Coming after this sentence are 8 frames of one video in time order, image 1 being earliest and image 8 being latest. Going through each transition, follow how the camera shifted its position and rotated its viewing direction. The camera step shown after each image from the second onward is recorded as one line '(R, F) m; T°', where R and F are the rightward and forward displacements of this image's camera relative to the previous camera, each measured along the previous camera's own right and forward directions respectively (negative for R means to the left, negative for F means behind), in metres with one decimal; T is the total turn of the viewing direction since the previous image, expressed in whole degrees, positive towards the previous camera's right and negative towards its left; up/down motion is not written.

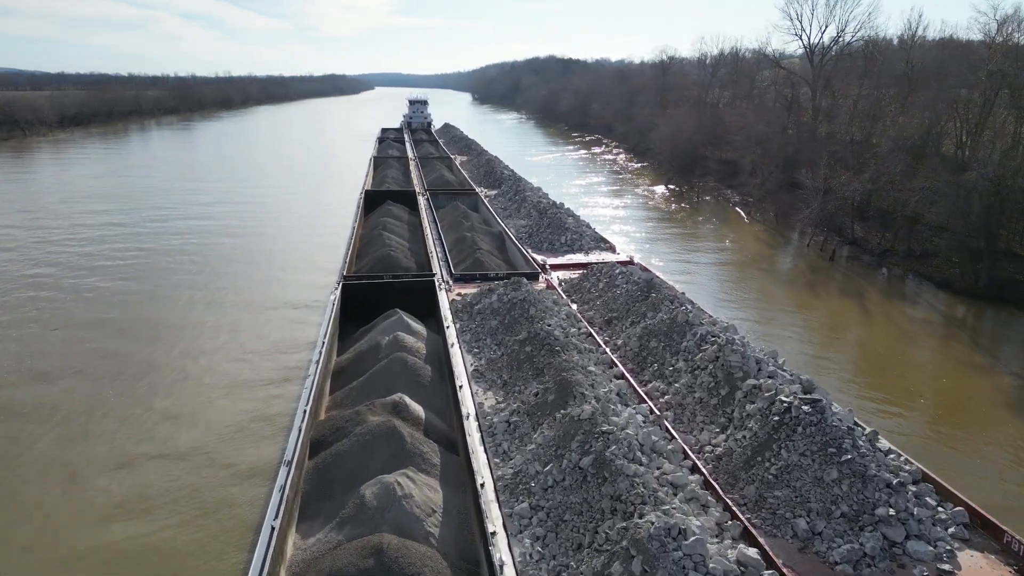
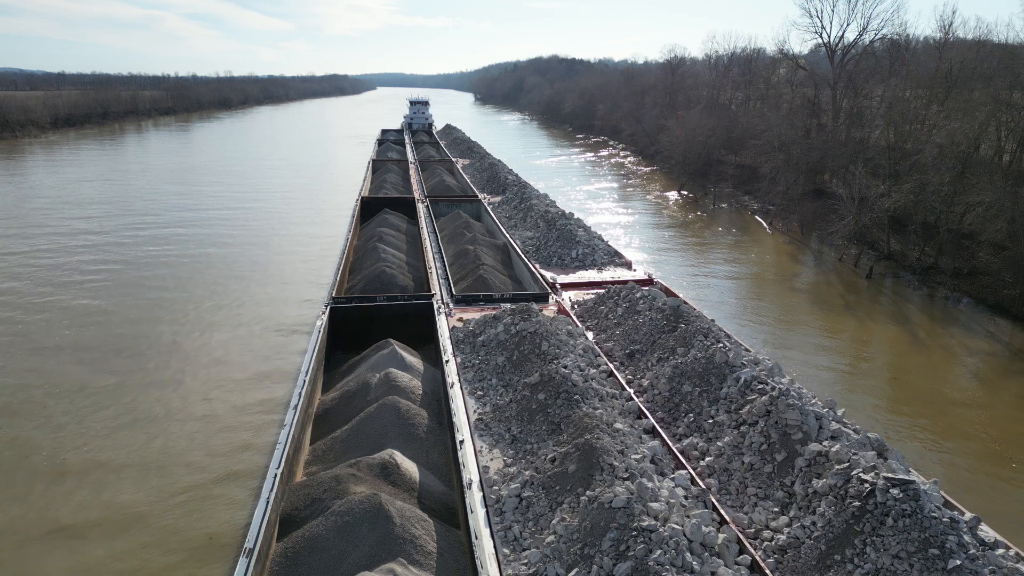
(-0.1, +1.0) m; 0°
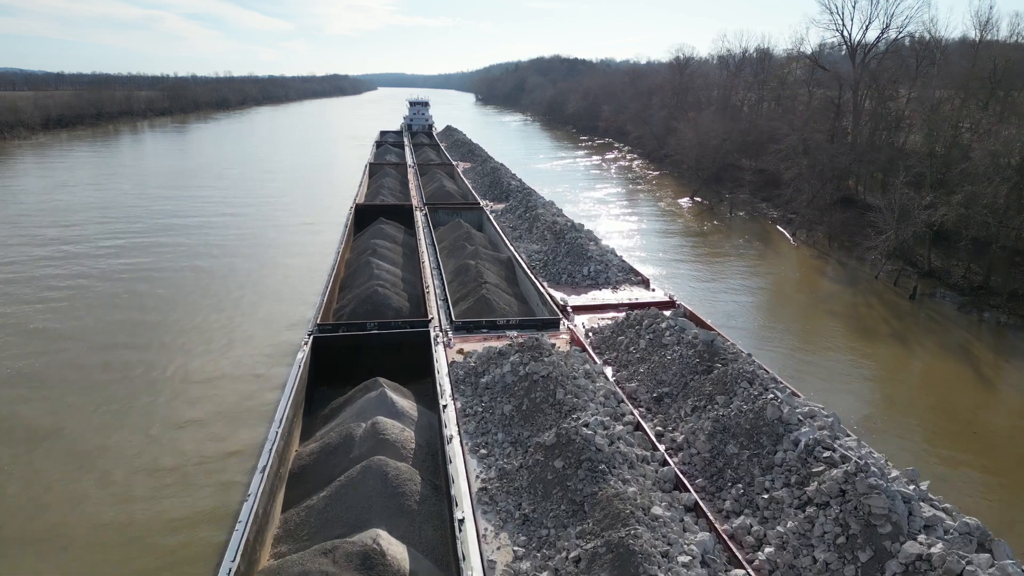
(-0.1, +1.0) m; 0°
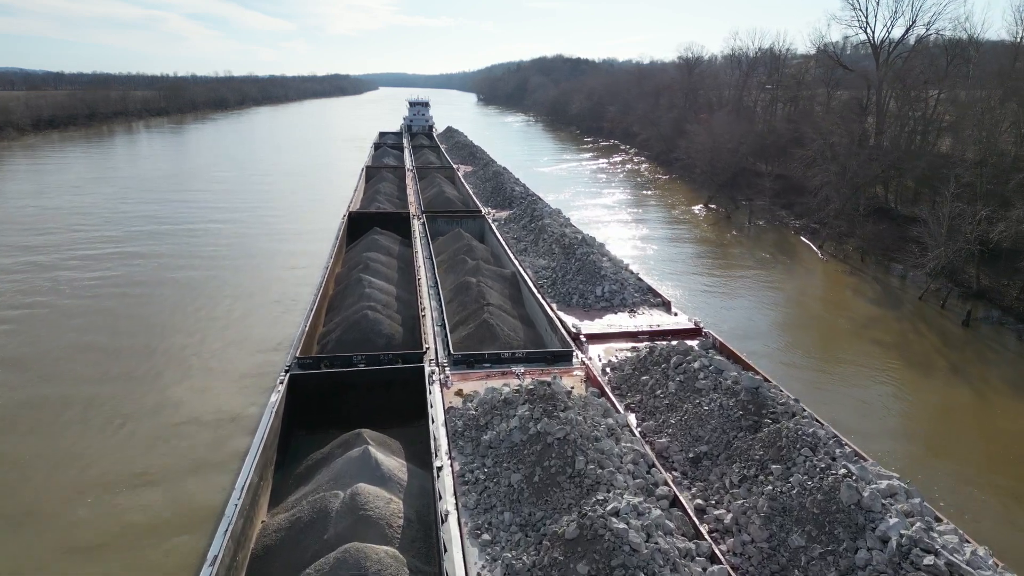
(-0.1, +1.0) m; 0°
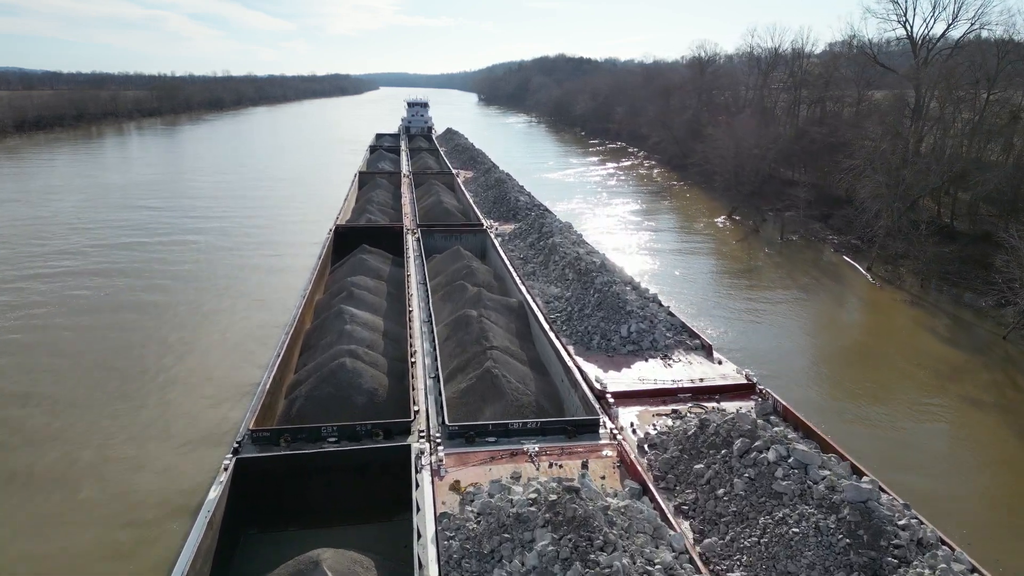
(-0.1, +1.6) m; 0°
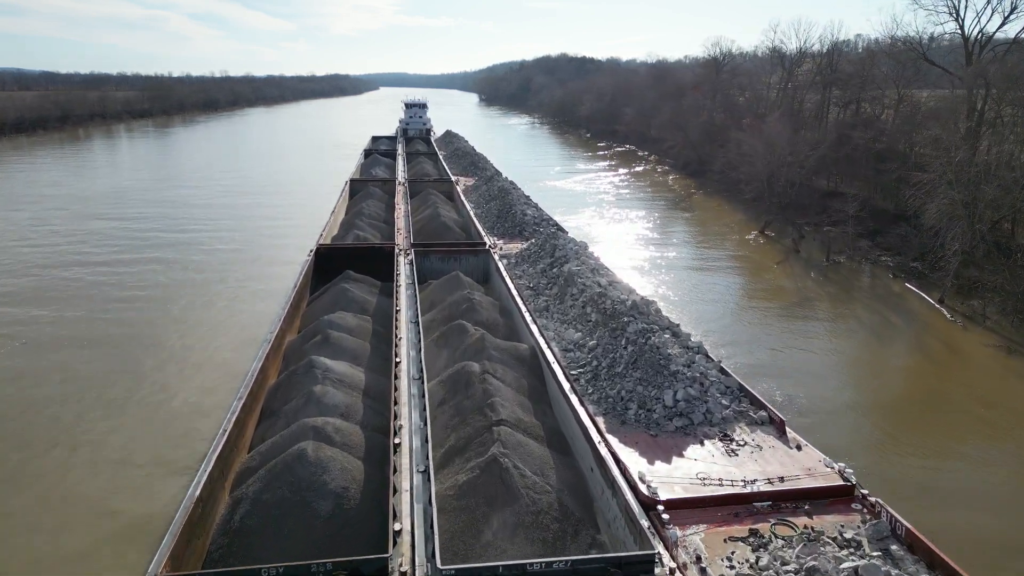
(-0.1, +1.7) m; 0°
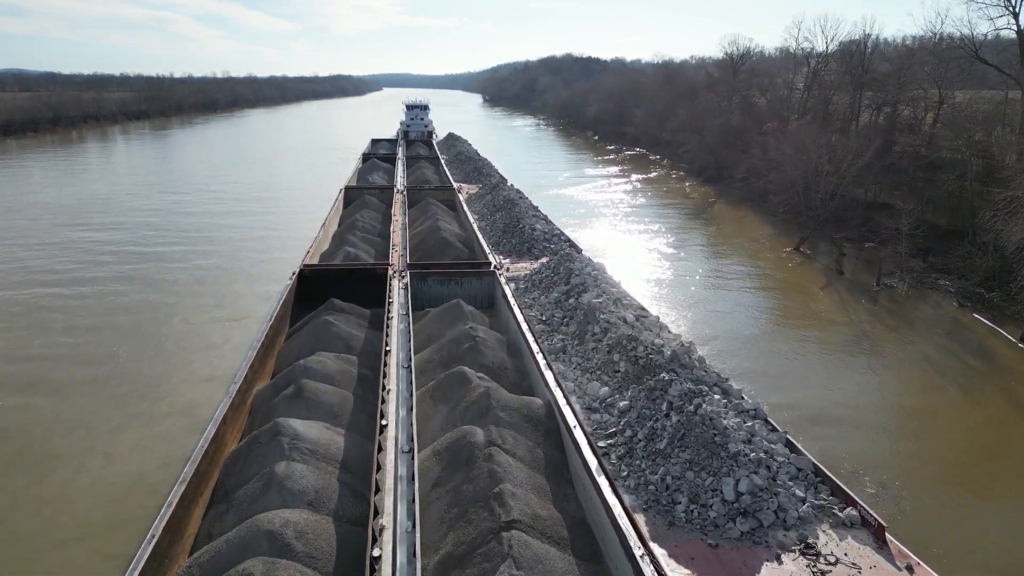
(-0.1, +1.4) m; 0°
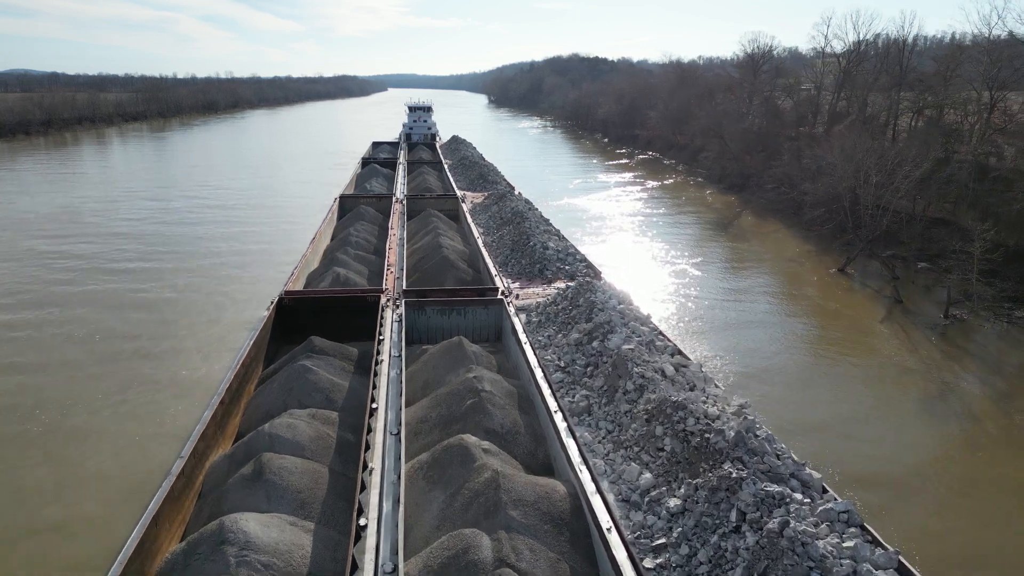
(-0.1, +1.4) m; 0°
